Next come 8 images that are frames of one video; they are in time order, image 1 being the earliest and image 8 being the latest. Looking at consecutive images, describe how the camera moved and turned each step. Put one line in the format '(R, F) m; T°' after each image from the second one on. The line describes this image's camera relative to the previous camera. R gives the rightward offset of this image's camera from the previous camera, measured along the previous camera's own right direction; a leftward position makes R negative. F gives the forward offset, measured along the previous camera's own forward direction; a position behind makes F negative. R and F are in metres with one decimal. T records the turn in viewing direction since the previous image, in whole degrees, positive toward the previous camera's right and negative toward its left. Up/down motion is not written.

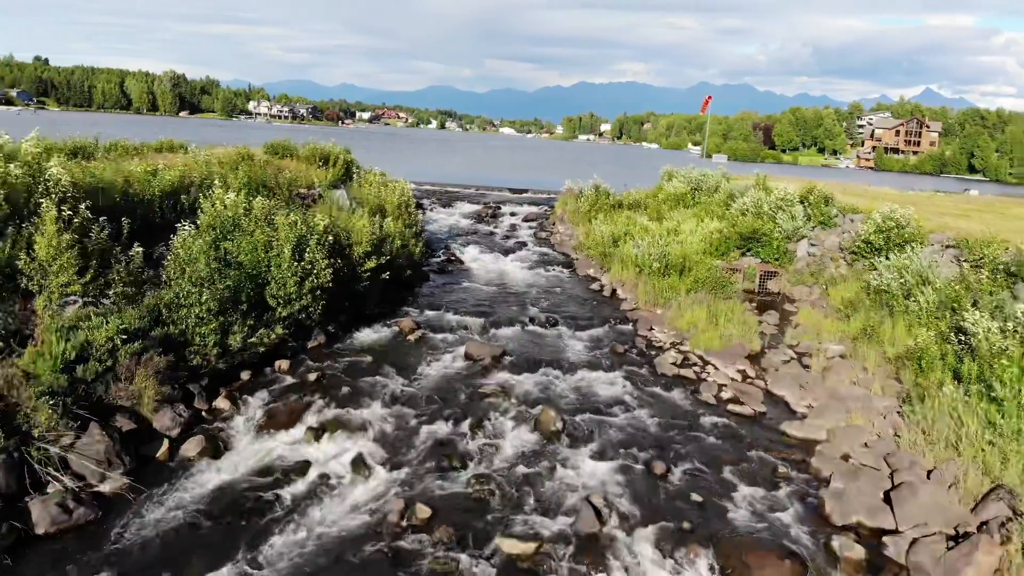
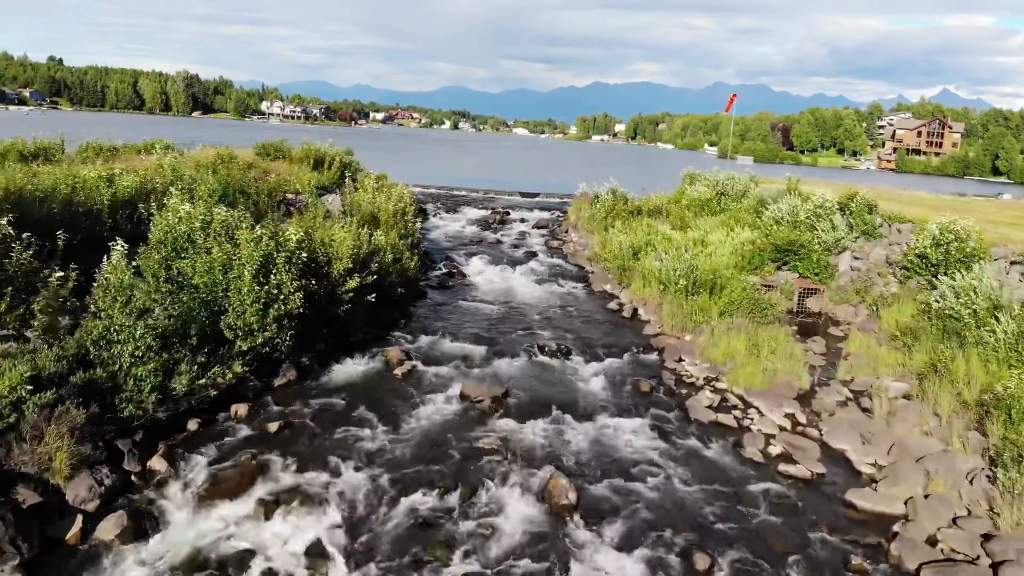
(+0.2, +3.5) m; -1°
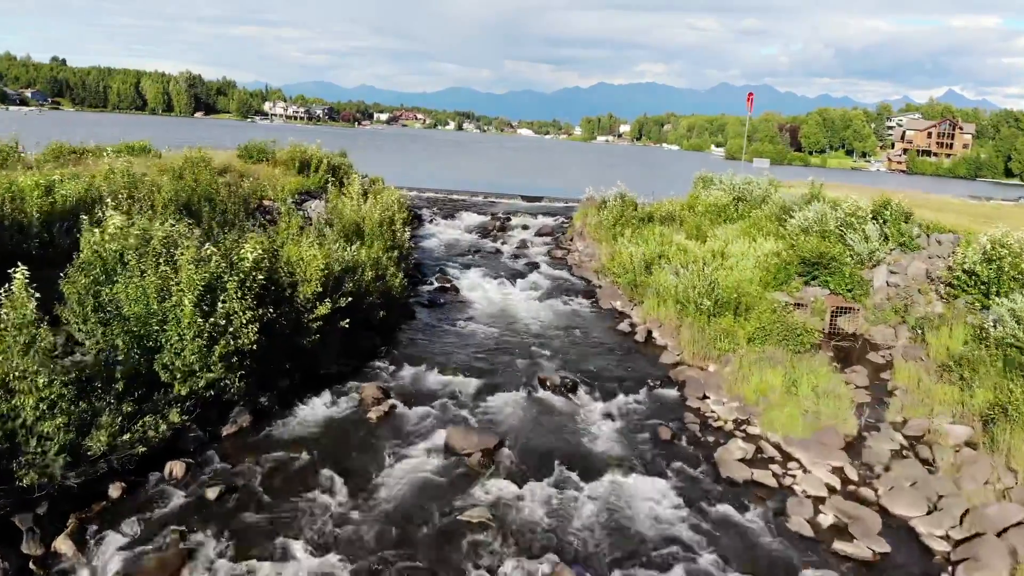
(+0.2, +3.0) m; 0°
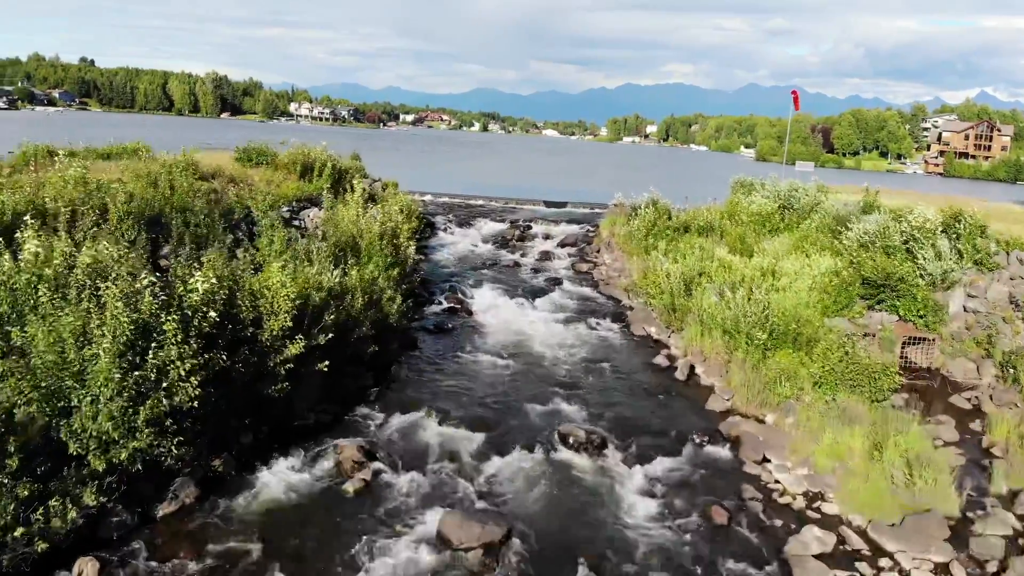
(+0.2, +3.4) m; -2°
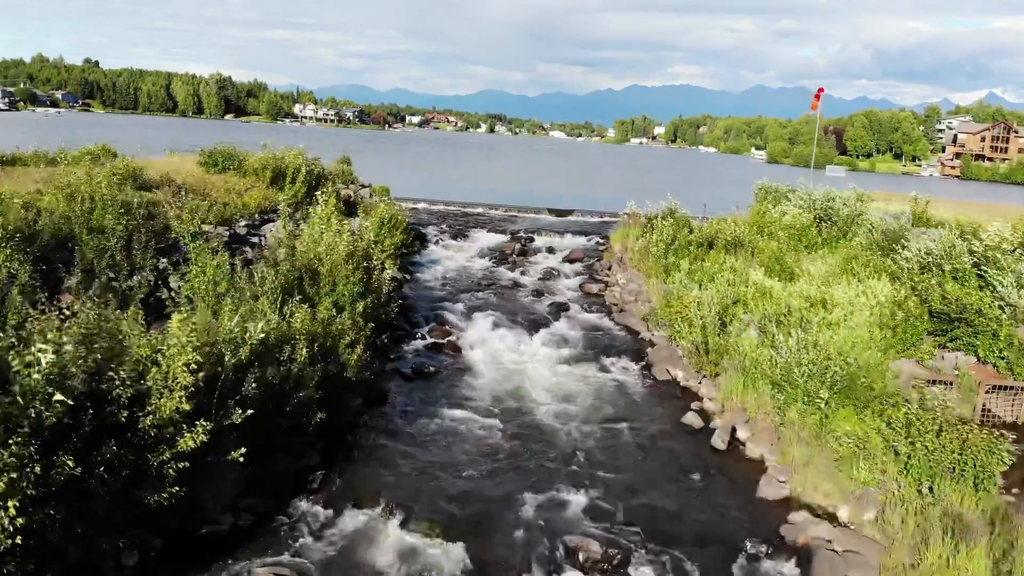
(+0.2, +4.1) m; 0°
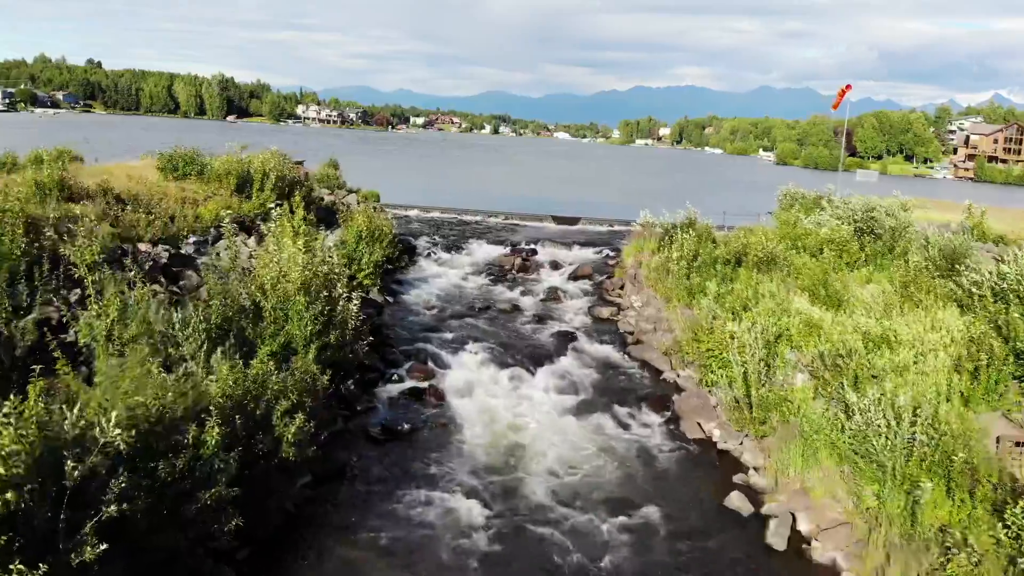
(+0.2, +3.6) m; 0°
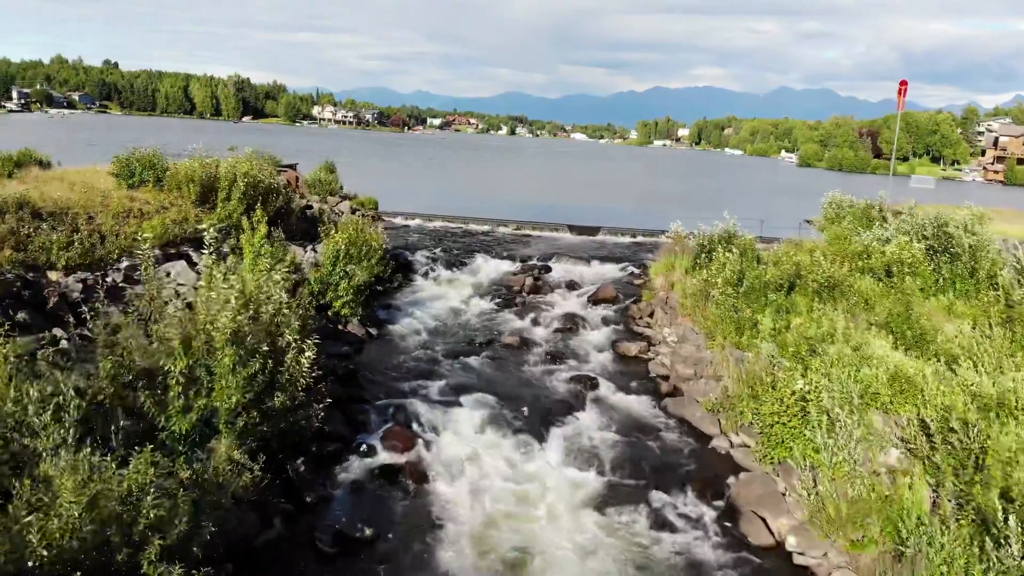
(+0.2, +3.9) m; -1°
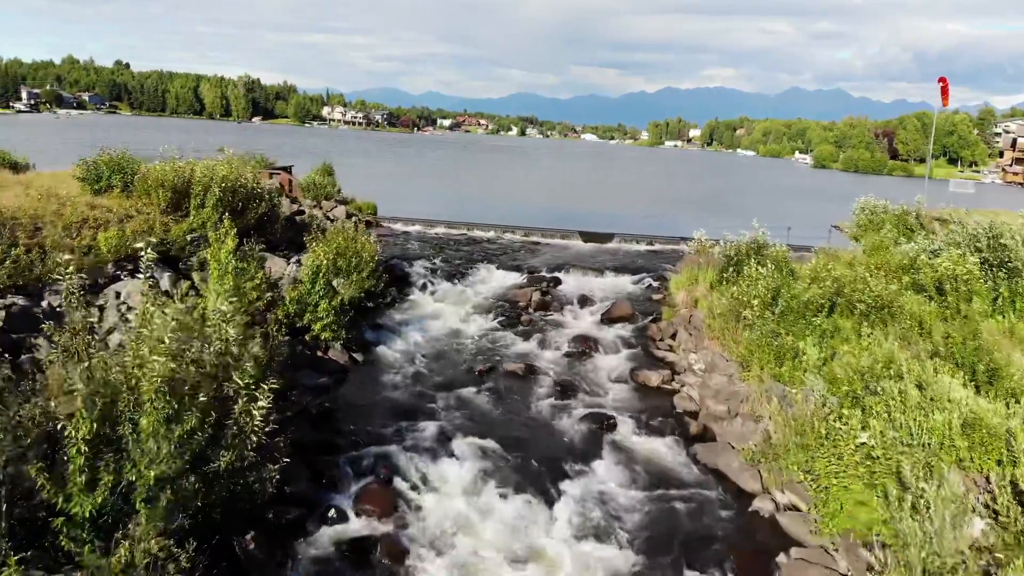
(+0.1, +2.3) m; -1°
